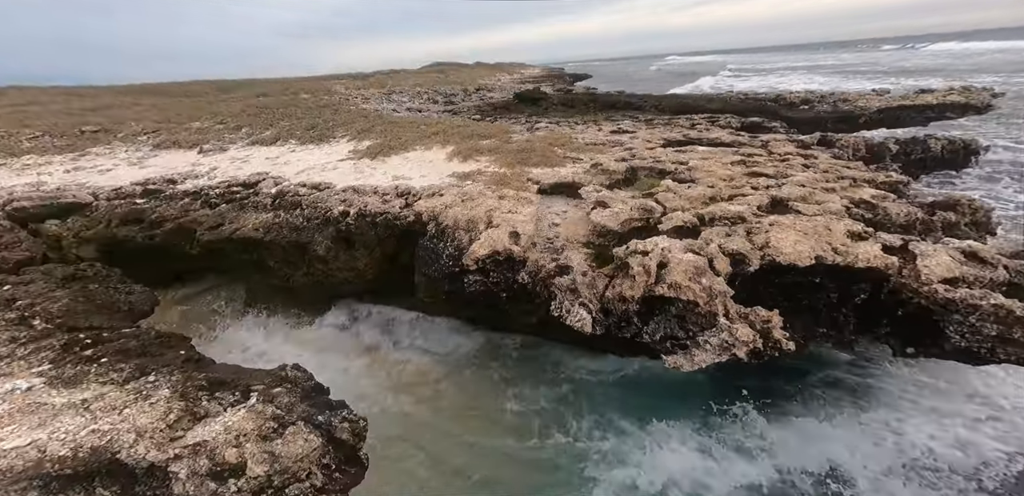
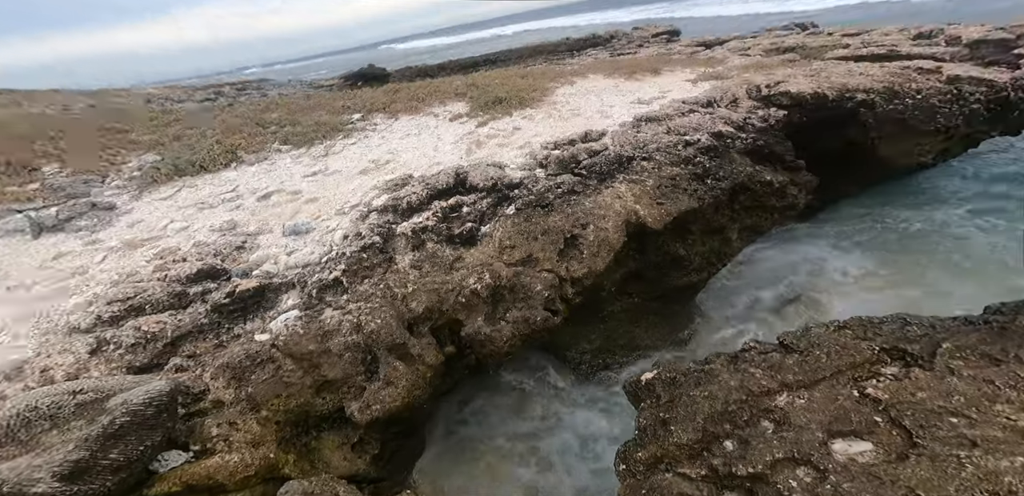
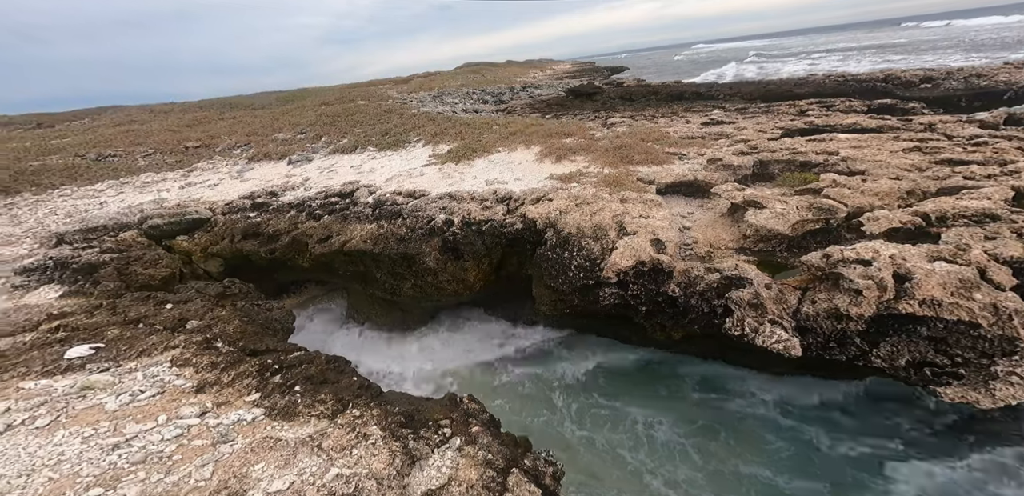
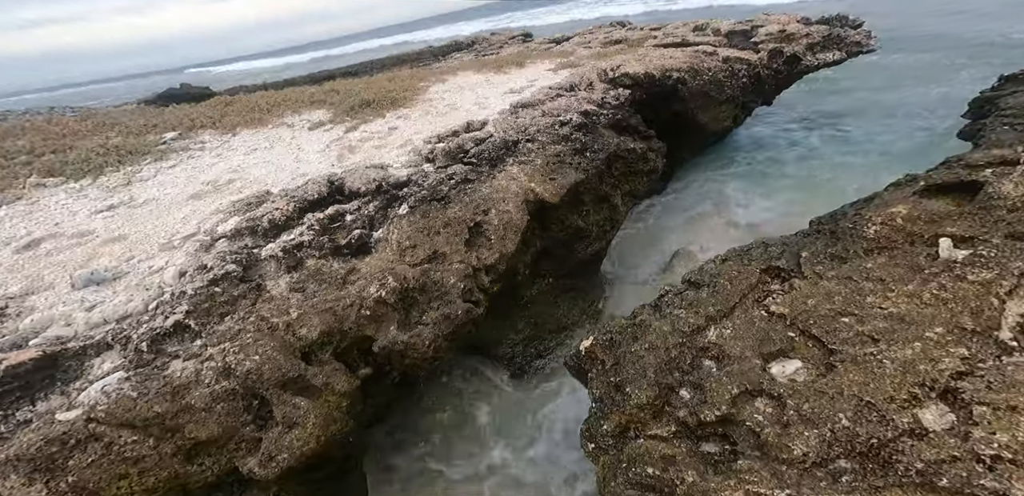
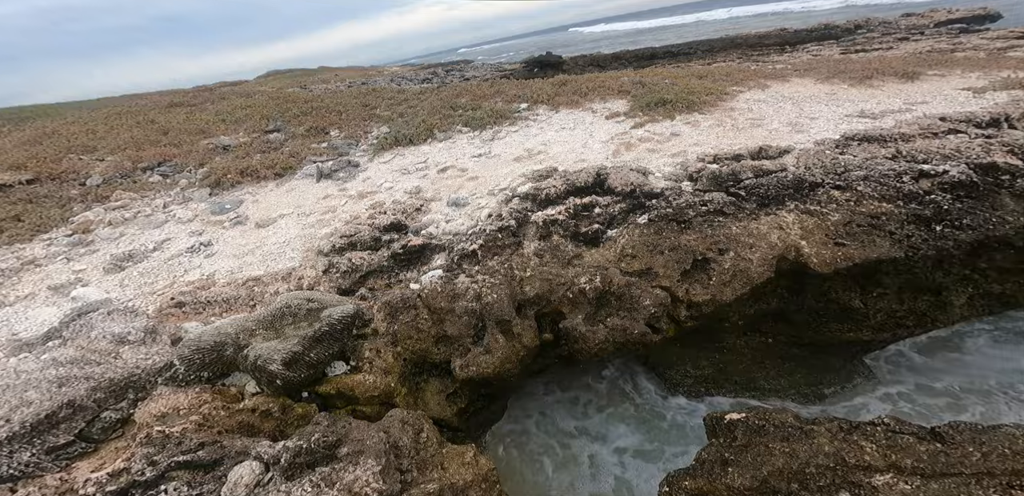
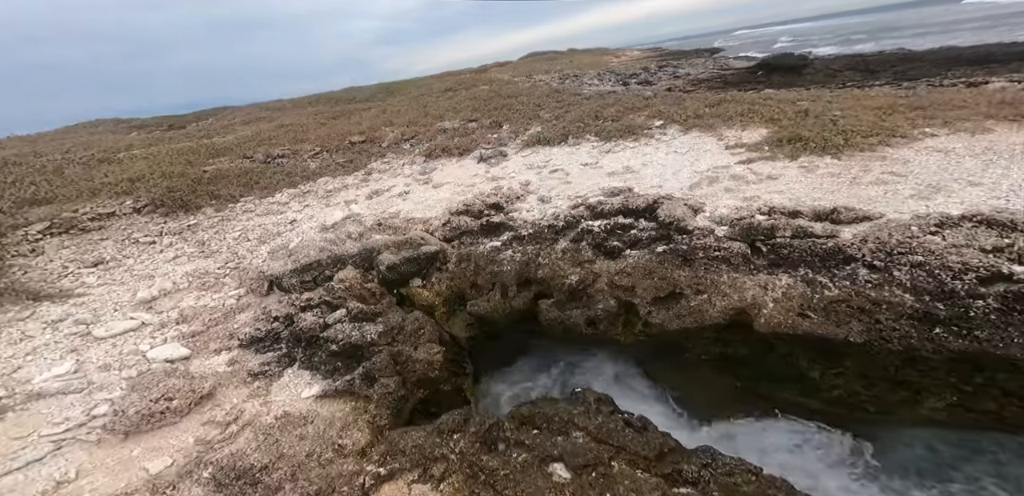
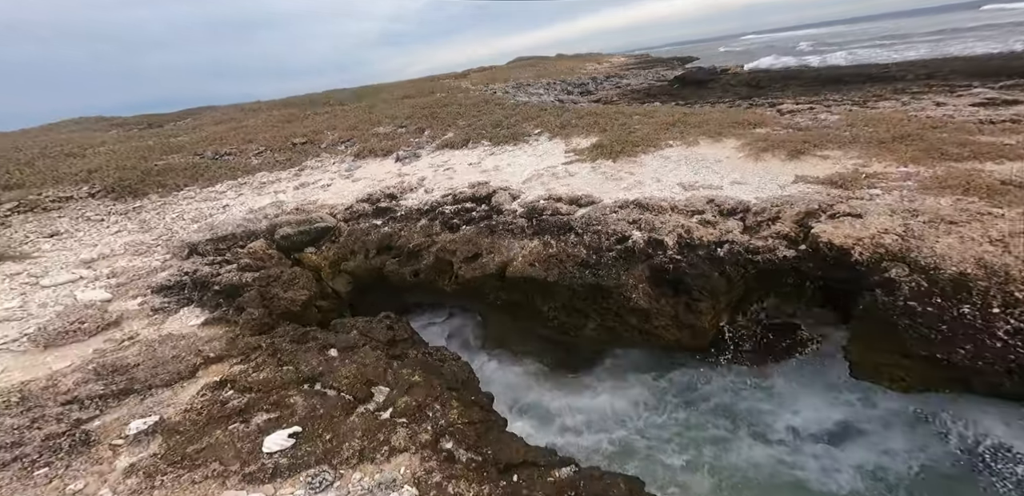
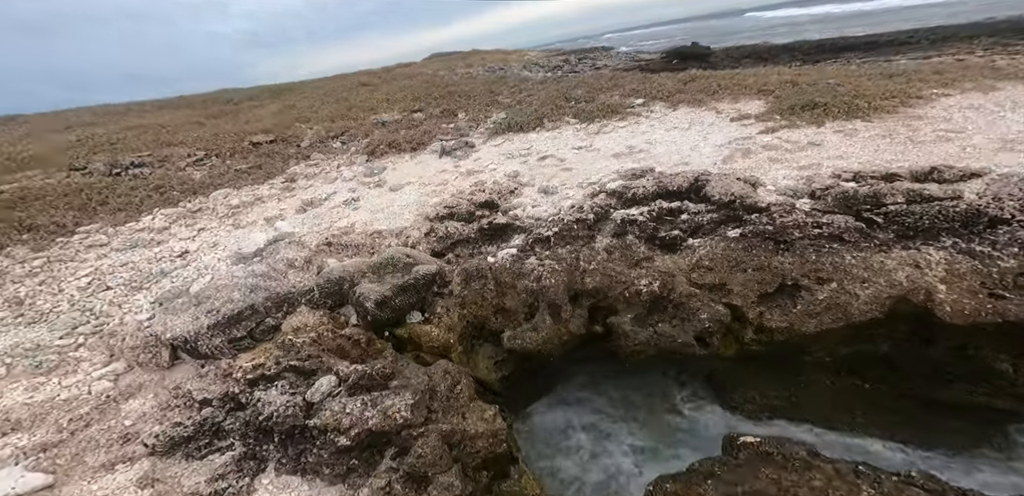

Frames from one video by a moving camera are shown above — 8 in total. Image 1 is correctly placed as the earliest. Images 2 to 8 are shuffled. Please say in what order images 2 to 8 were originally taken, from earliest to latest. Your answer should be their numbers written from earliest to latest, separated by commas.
3, 7, 6, 8, 5, 2, 4
